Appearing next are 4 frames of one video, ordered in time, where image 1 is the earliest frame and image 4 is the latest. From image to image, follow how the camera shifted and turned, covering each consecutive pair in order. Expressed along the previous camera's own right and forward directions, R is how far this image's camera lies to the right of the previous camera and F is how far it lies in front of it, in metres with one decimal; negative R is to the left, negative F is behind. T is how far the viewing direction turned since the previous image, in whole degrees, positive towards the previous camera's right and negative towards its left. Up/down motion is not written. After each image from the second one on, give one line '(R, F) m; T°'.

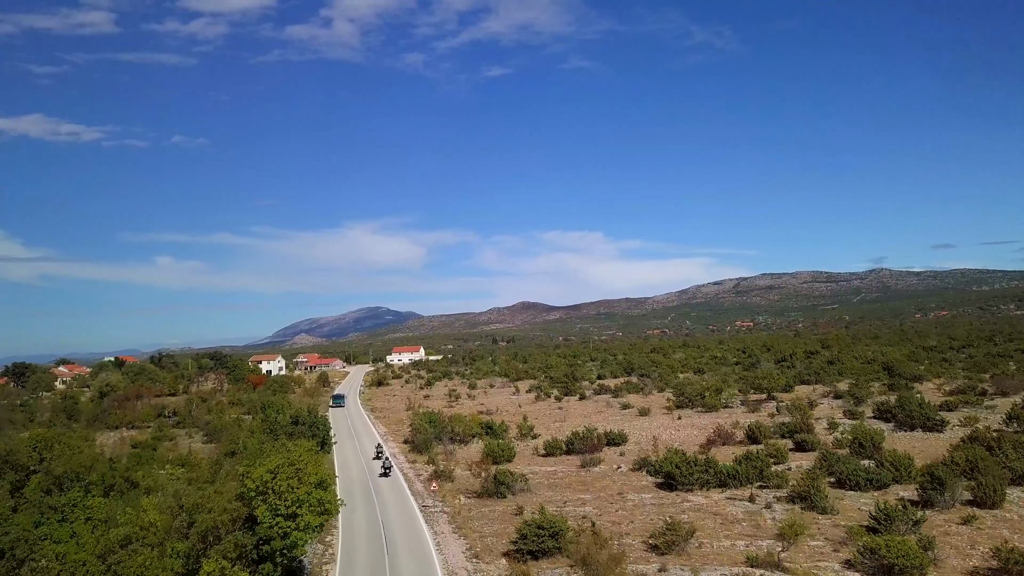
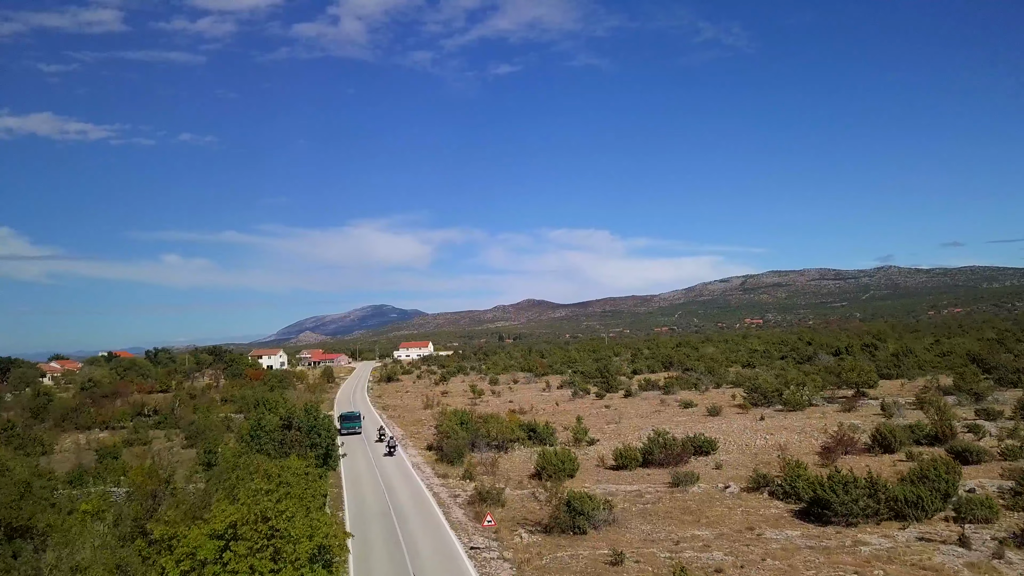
(-2.4, +7.8) m; 0°
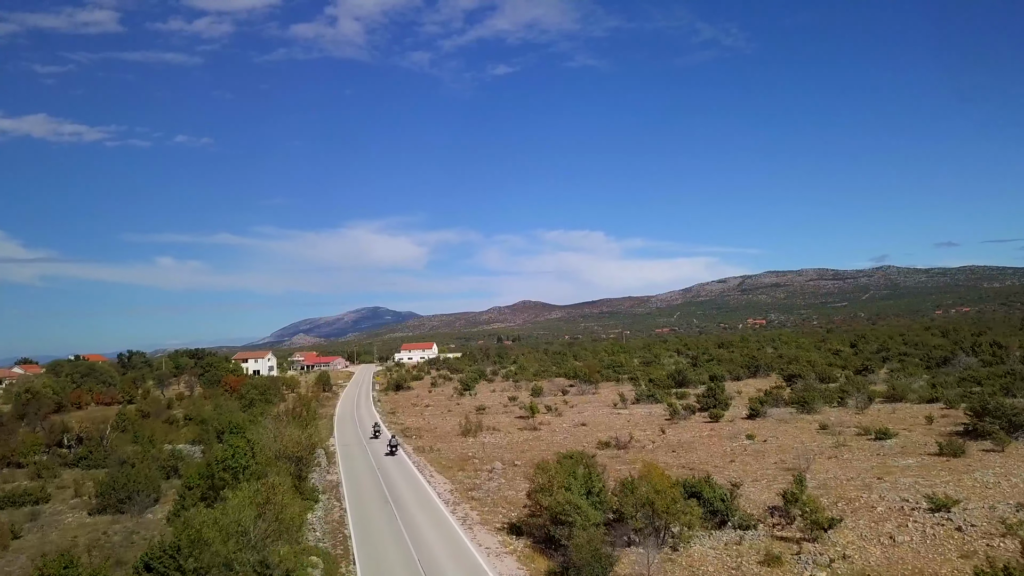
(-4.6, +14.5) m; 0°
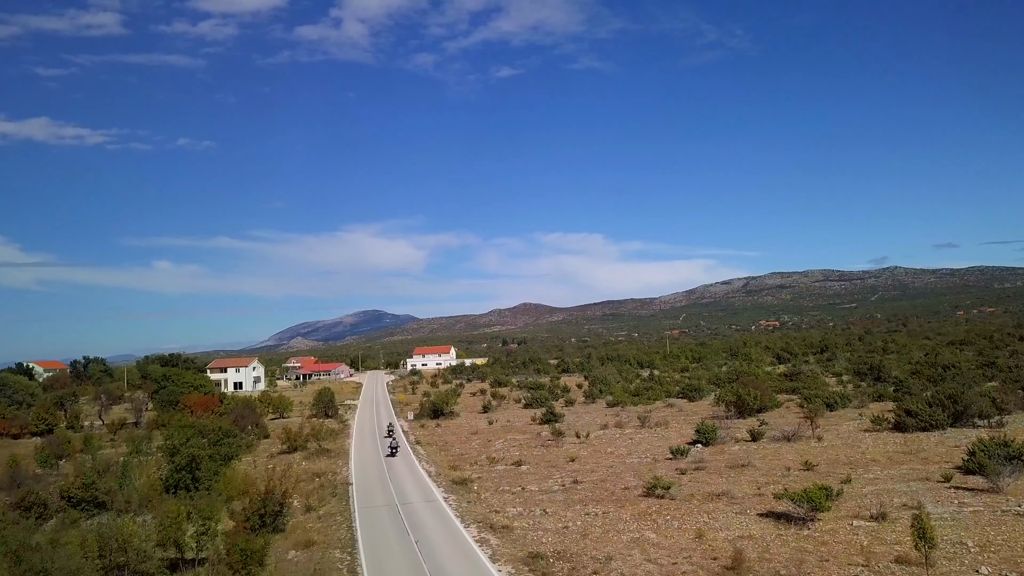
(-7.4, +22.6) m; 0°
